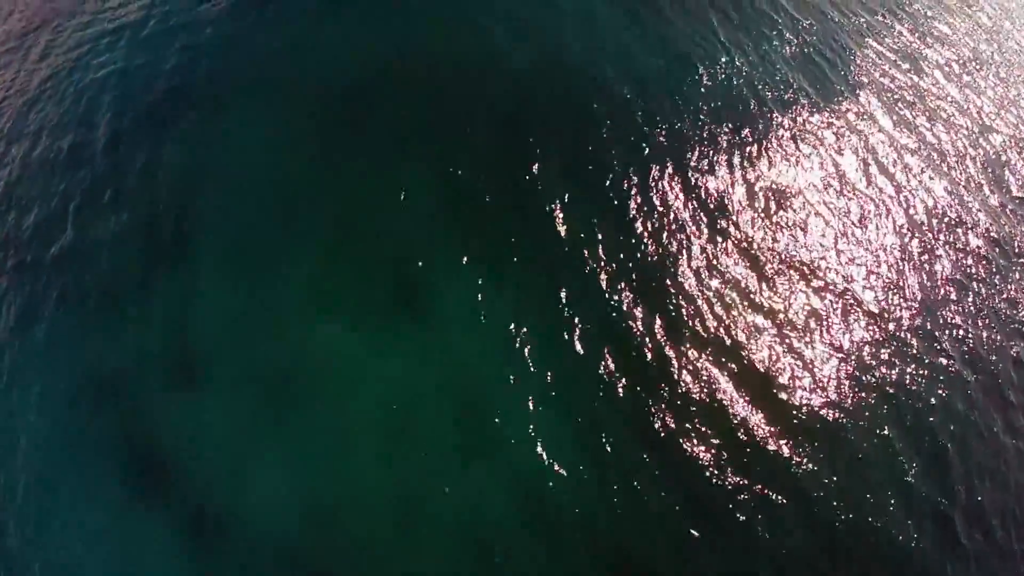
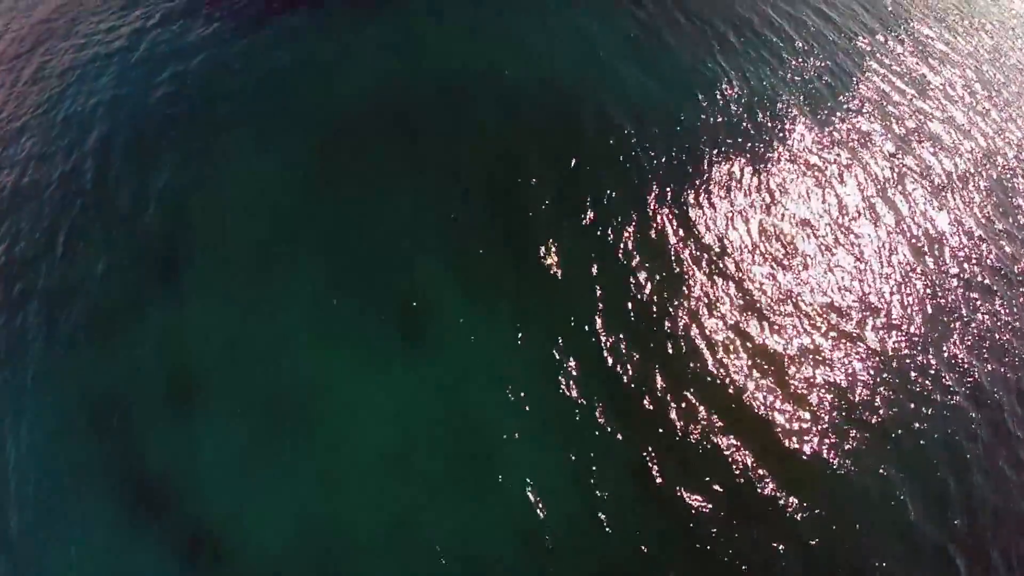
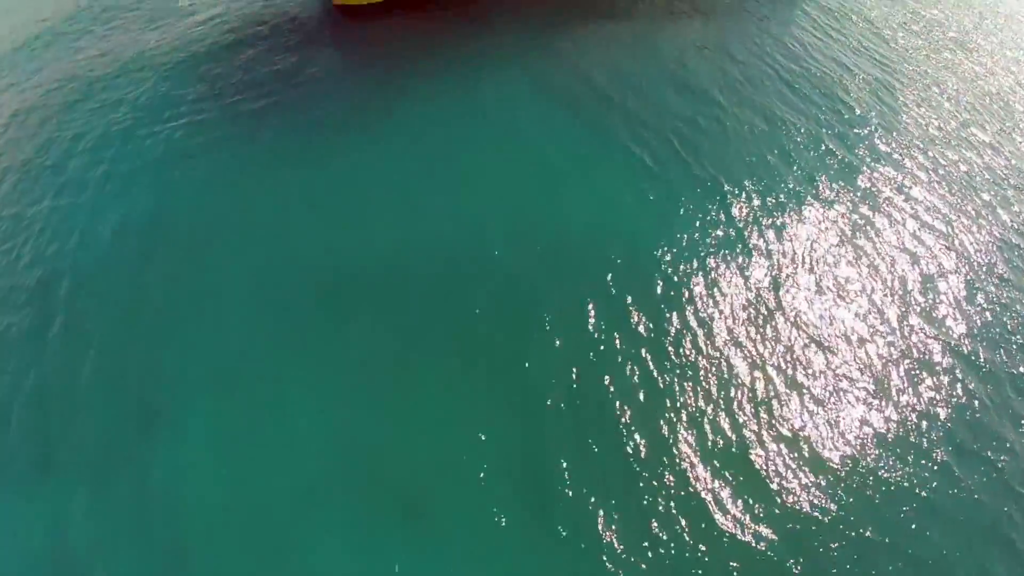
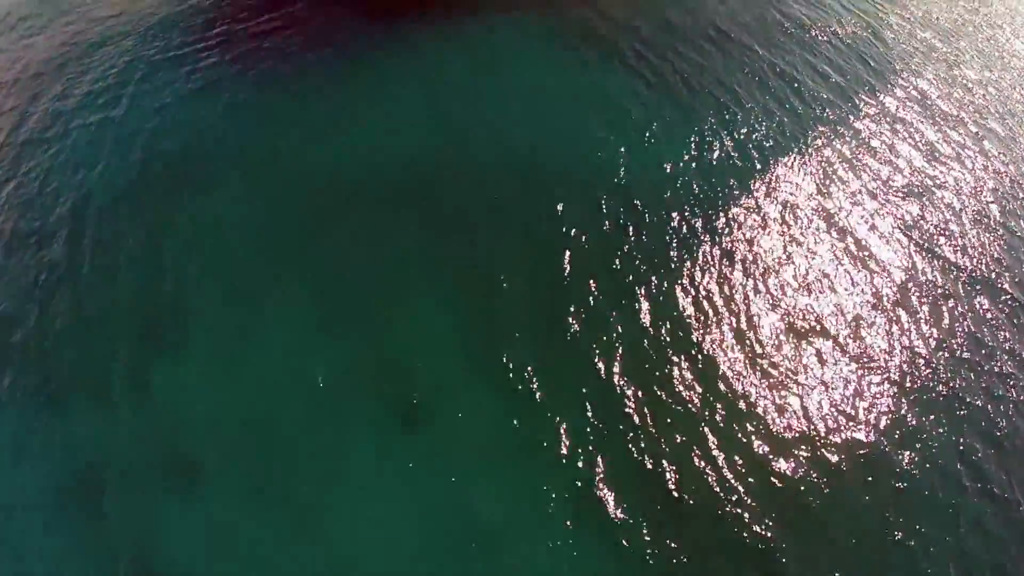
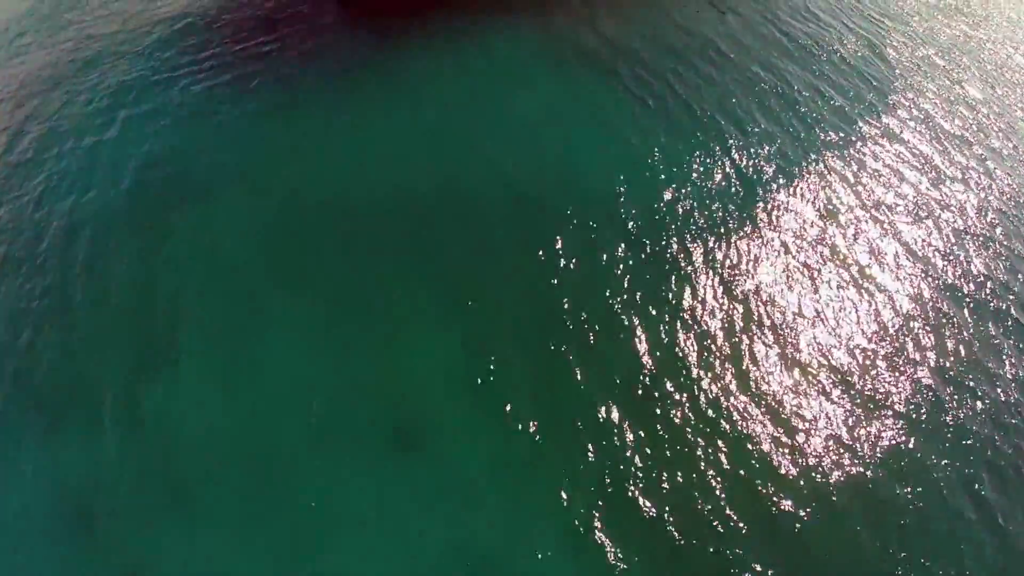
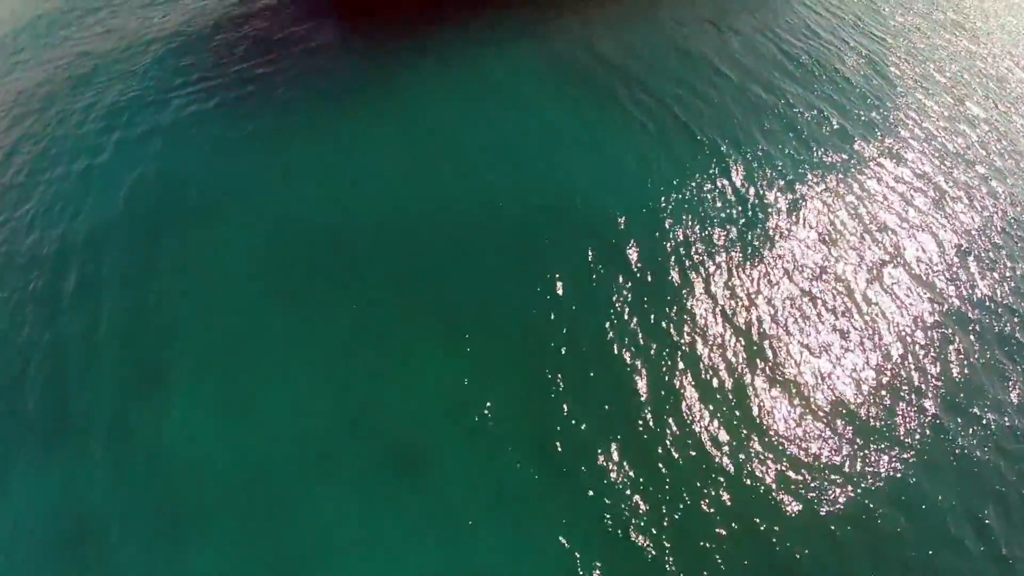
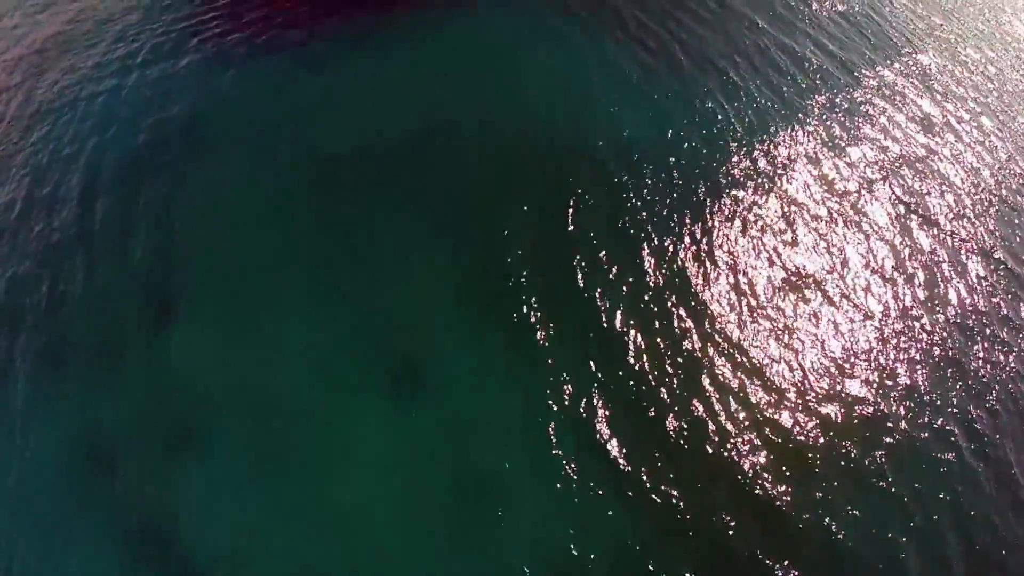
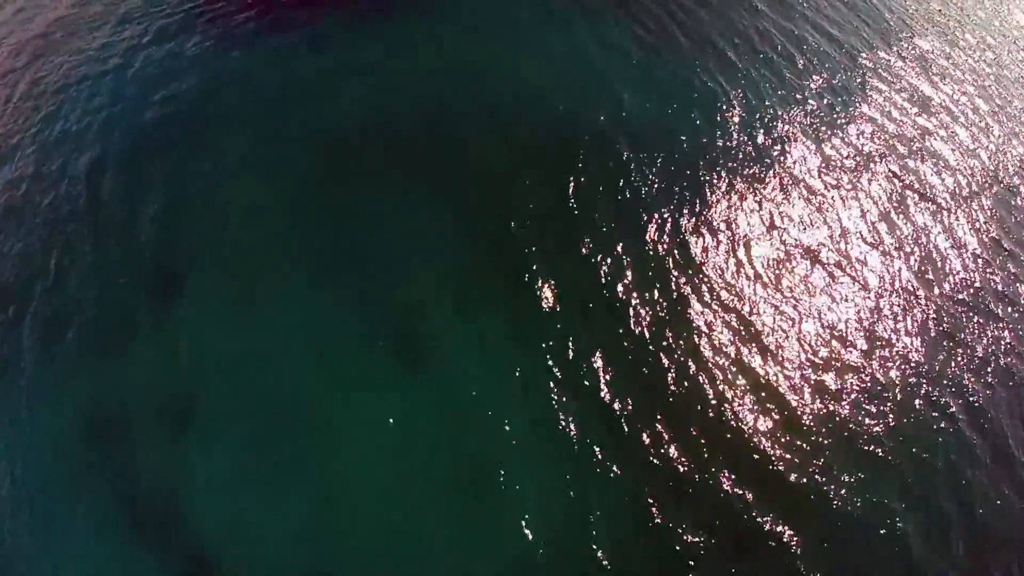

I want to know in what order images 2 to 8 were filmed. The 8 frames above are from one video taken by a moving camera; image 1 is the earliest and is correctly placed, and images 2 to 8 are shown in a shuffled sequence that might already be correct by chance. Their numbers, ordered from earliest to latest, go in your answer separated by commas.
2, 8, 7, 4, 5, 6, 3
